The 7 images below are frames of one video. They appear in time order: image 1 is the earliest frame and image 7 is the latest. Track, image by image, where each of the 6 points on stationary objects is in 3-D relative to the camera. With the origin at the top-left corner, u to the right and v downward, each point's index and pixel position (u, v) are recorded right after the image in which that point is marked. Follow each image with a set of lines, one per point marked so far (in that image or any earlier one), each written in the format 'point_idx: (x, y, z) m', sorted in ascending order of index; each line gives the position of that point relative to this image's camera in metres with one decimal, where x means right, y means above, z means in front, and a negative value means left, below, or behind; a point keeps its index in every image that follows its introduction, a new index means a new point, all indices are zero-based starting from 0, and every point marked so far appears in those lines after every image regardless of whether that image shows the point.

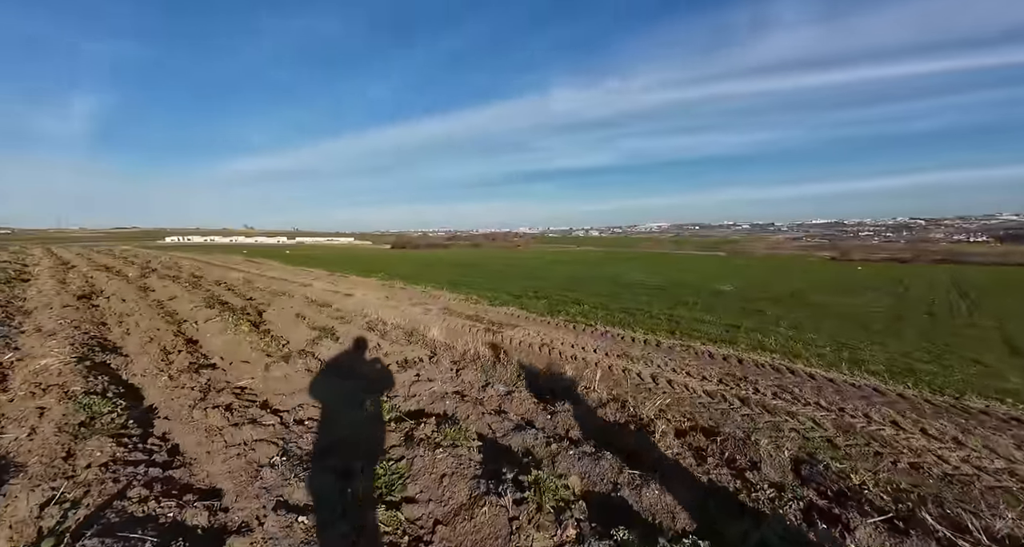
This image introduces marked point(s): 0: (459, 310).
0: (-2.1, -1.4, +17.2) m
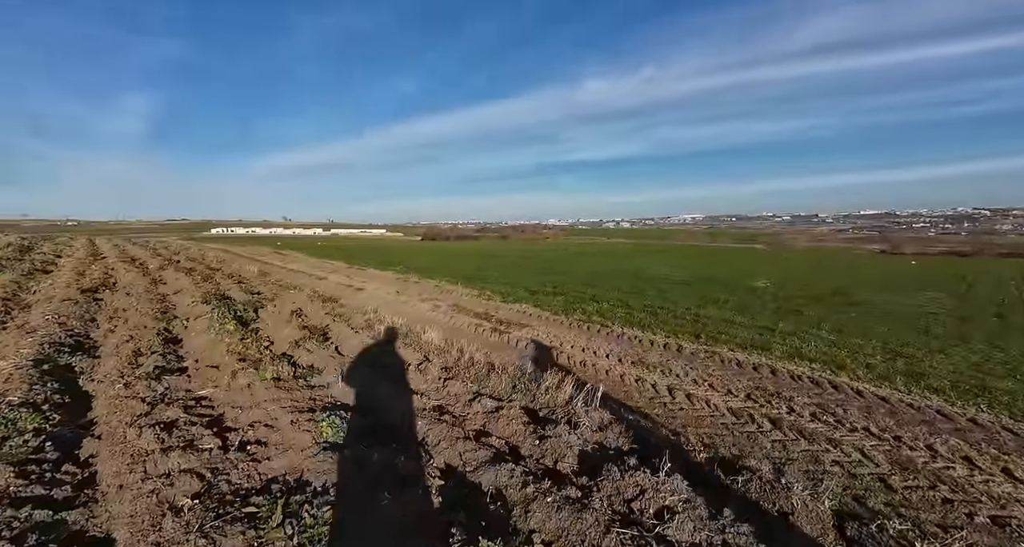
0: (-1.6, -1.3, +16.4) m
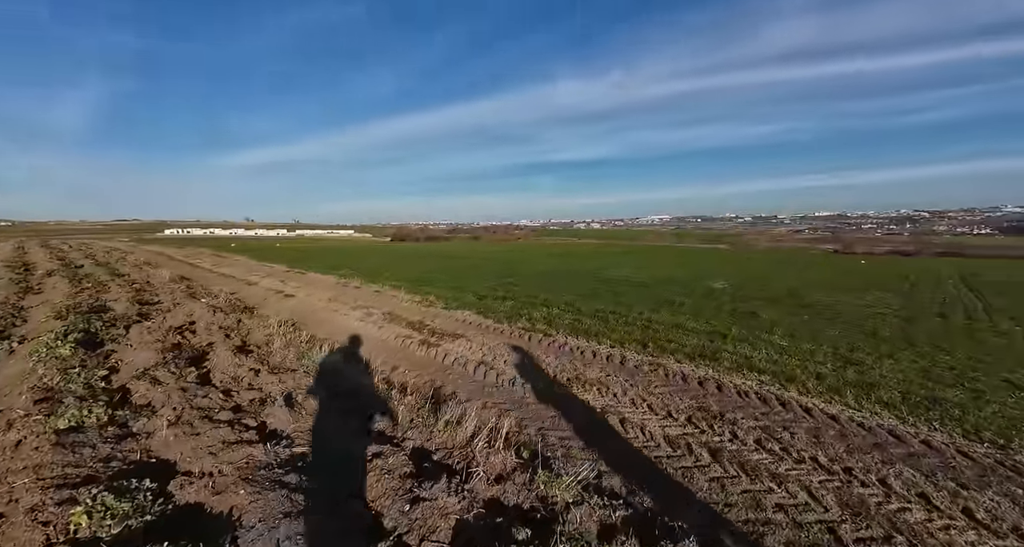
0: (-3.6, -1.4, +15.0) m
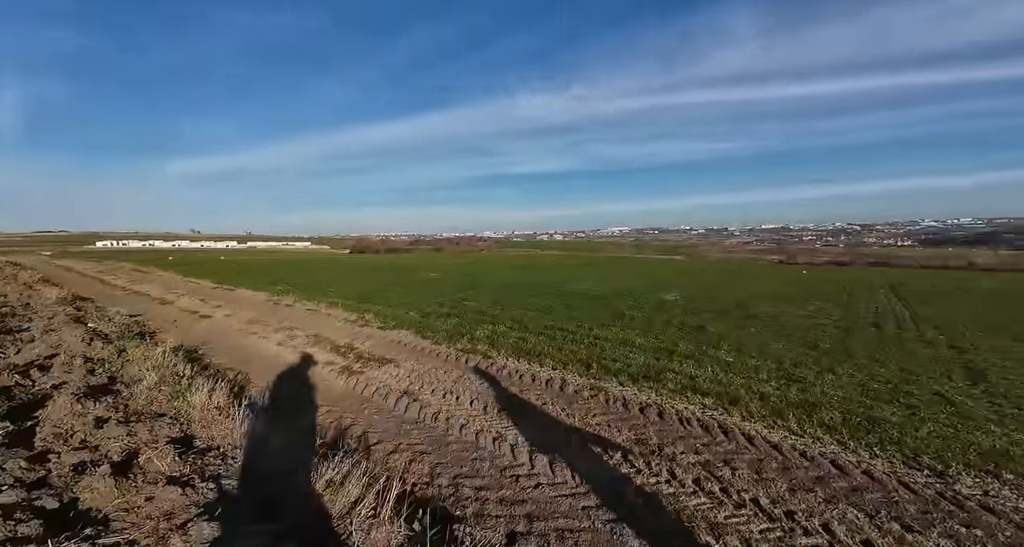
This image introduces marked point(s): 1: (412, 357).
0: (-5.5, -2.0, +13.7) m
1: (-2.7, -2.3, +12.3) m
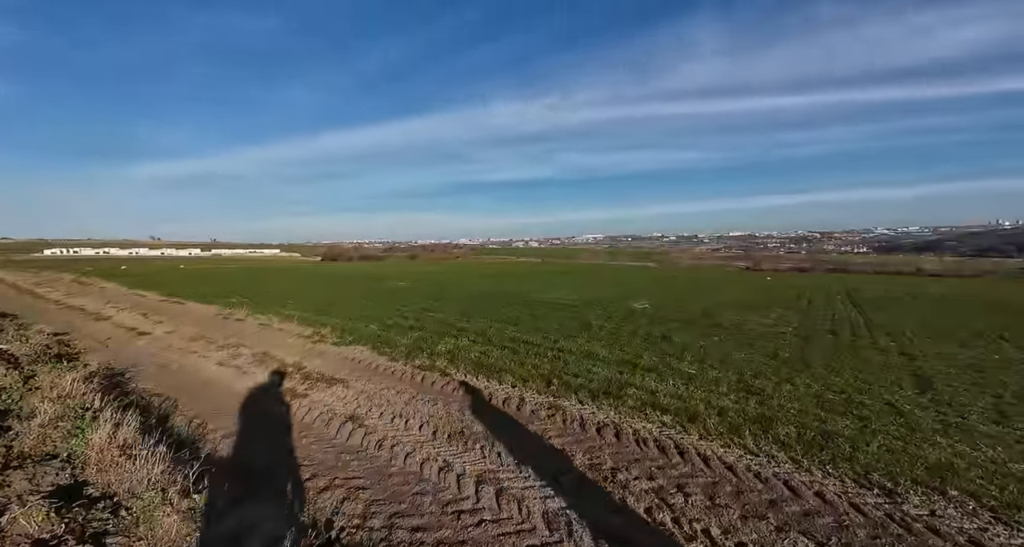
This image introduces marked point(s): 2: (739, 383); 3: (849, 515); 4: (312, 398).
0: (-6.7, -2.4, +13.0) m
1: (-3.9, -2.7, +11.7) m
2: (+6.7, -3.2, +13.1) m
3: (+4.7, -3.4, +6.2) m
4: (-4.4, -2.7, +9.8) m
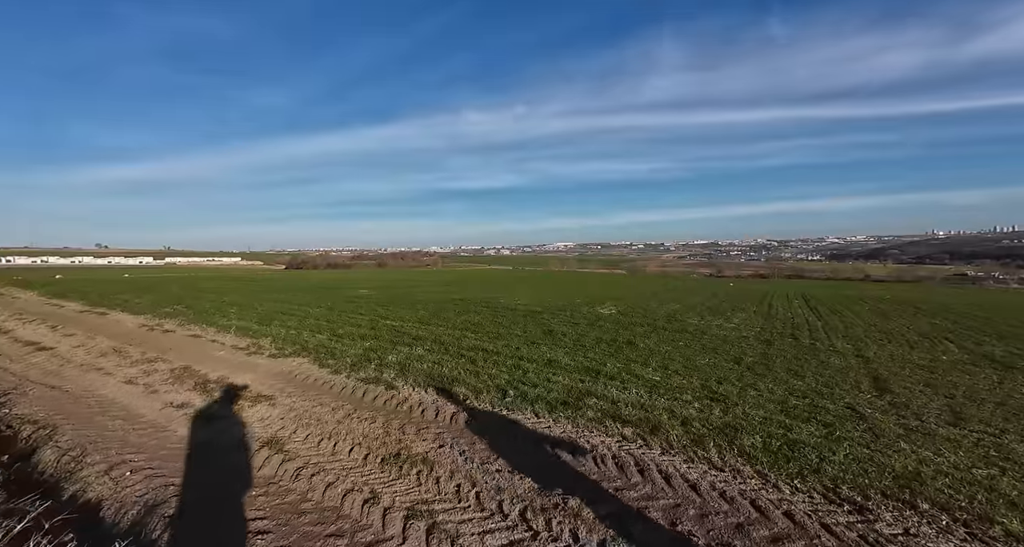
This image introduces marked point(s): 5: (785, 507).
0: (-8.0, -2.6, +11.6) m
1: (-5.0, -2.8, +10.5) m
2: (+5.4, -3.3, +12.6) m
3: (+3.9, -3.3, +5.6) m
4: (-5.4, -2.8, +8.6) m
5: (+3.9, -3.3, +6.3) m
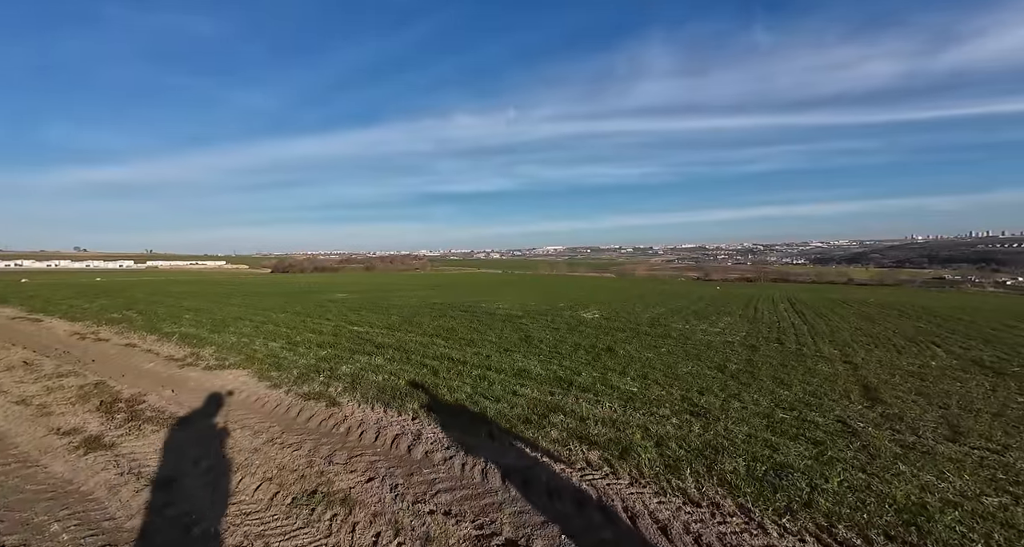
0: (-8.9, -2.6, +10.2) m
1: (-5.9, -2.8, +9.1) m
2: (+4.4, -3.3, +11.5) m
3: (+3.1, -3.3, +4.5) m
4: (-6.3, -2.8, +7.3) m
5: (+3.1, -3.3, +5.2) m
